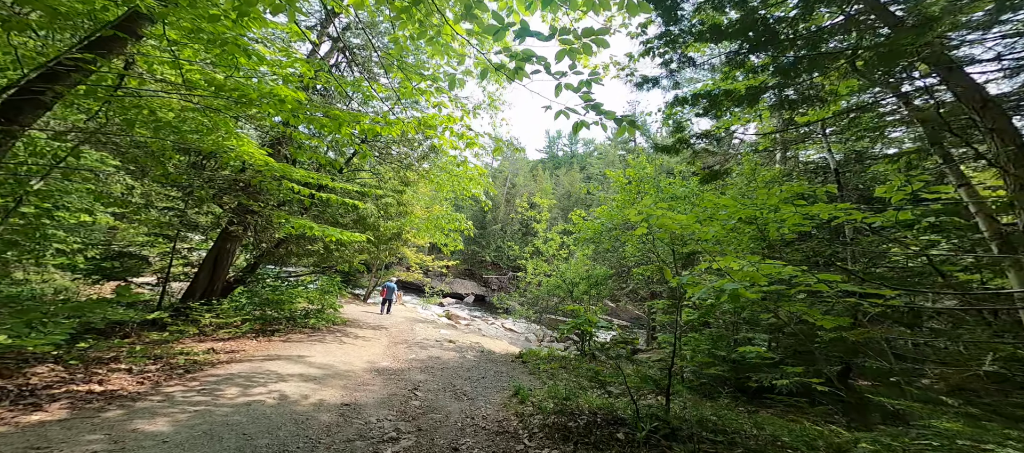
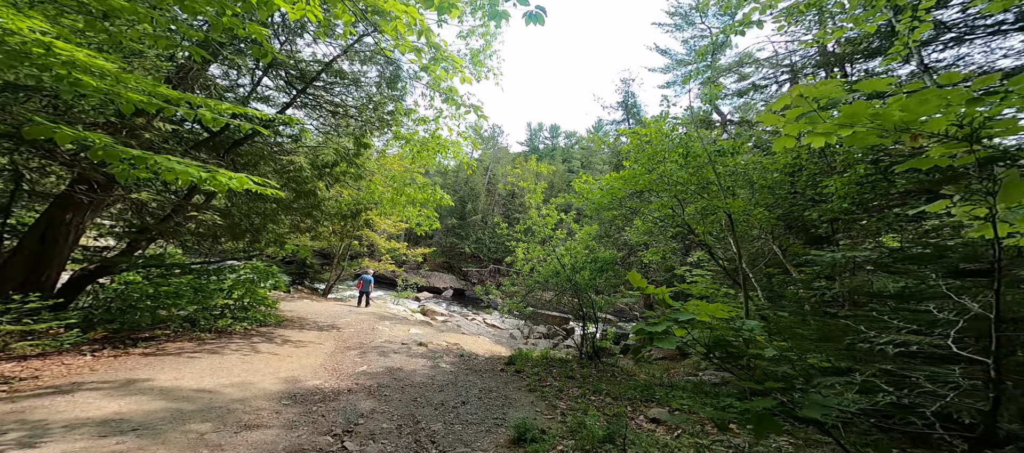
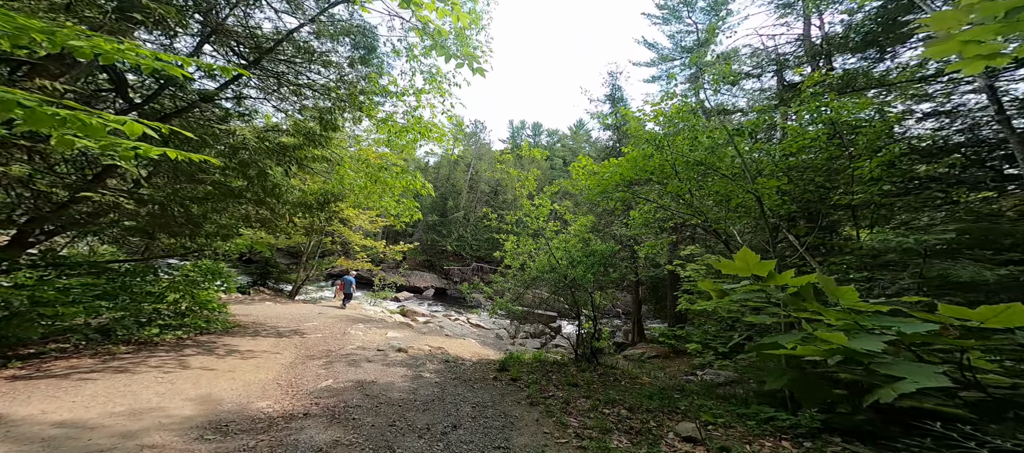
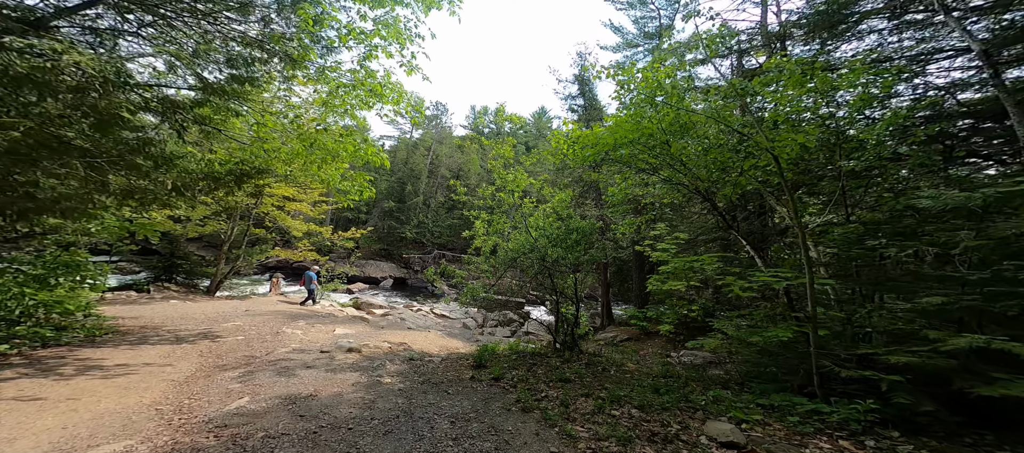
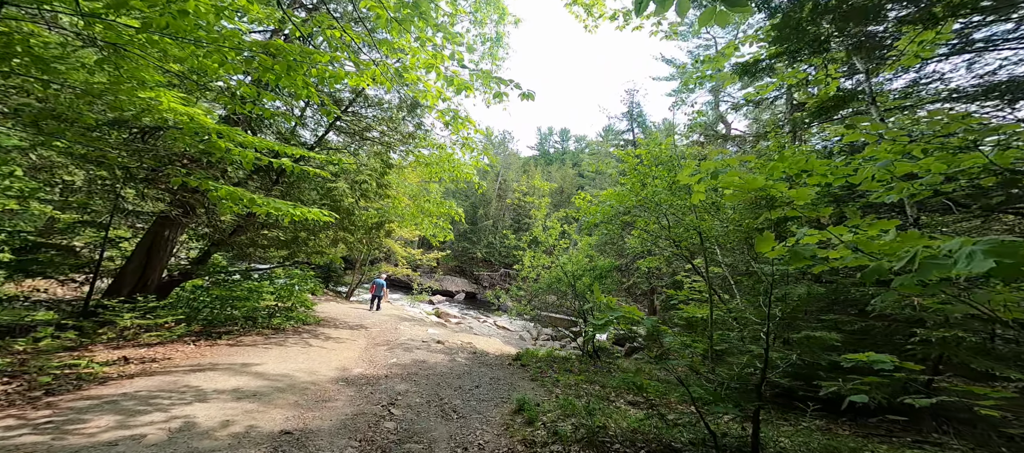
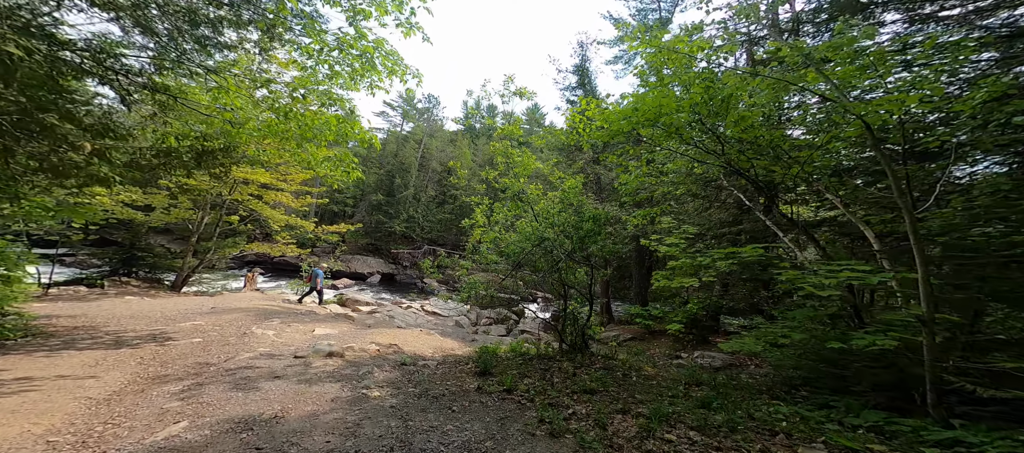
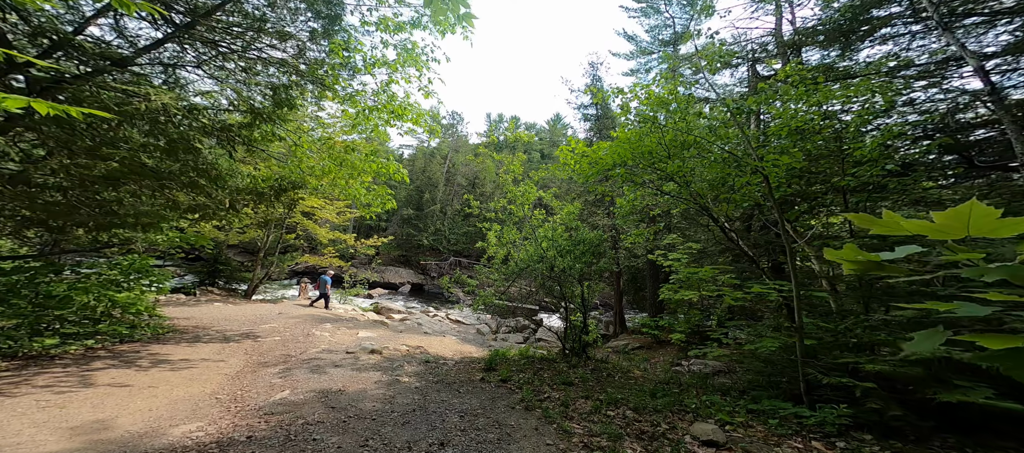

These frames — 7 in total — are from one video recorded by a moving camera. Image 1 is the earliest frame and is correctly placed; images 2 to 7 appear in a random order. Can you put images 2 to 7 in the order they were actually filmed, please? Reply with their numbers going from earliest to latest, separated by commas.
5, 2, 3, 7, 4, 6
